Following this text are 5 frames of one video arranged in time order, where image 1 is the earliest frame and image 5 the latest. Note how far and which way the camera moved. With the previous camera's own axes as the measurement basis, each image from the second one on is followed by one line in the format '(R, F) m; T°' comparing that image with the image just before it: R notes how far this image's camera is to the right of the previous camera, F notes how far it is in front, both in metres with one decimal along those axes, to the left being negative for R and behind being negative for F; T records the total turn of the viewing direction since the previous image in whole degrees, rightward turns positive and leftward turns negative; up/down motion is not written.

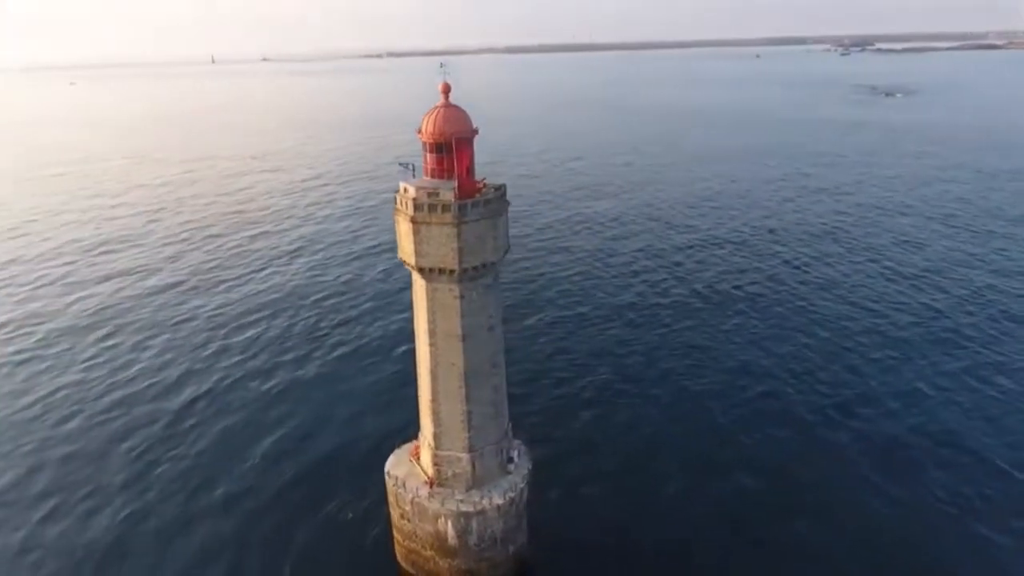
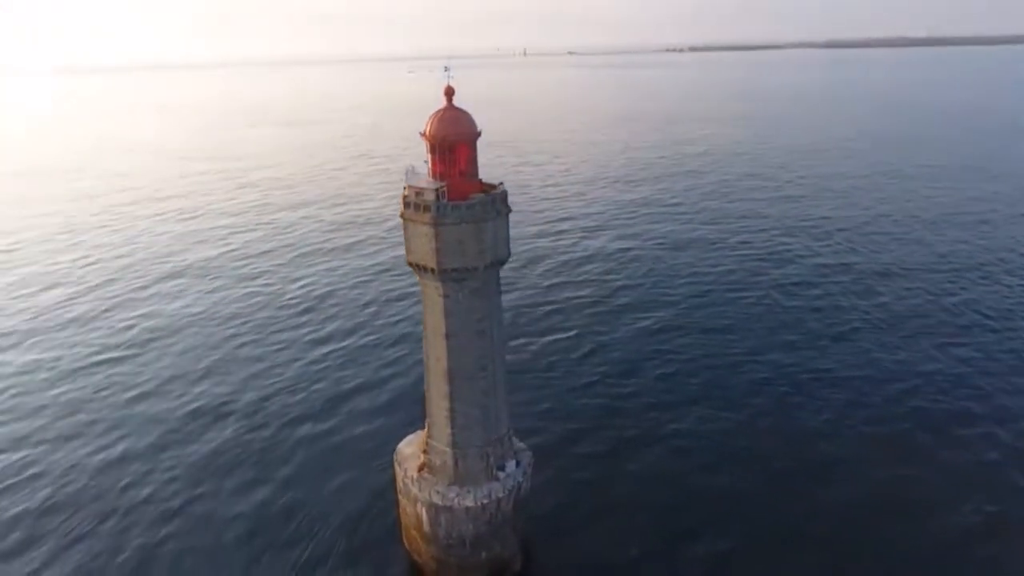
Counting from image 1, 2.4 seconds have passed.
(+6.8, +1.6) m; -22°
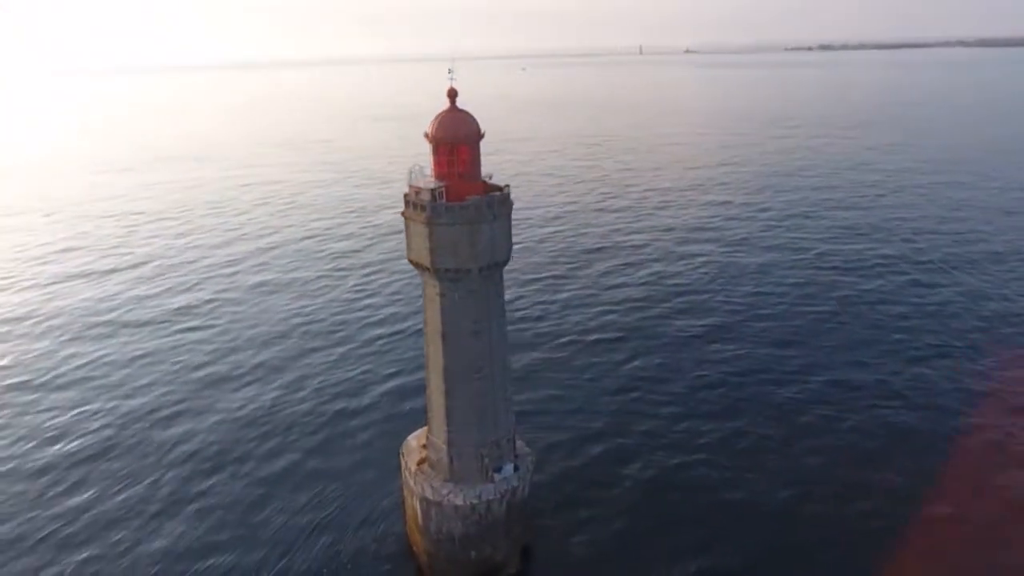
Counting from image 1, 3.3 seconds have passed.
(+2.6, +0.3) m; -8°
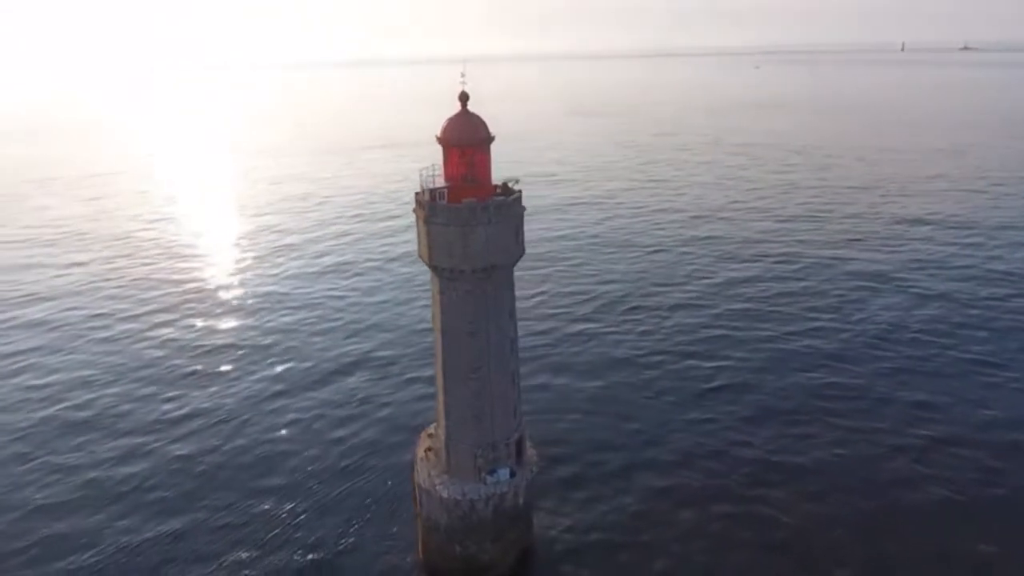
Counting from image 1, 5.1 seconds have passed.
(+4.8, +0.7) m; -16°
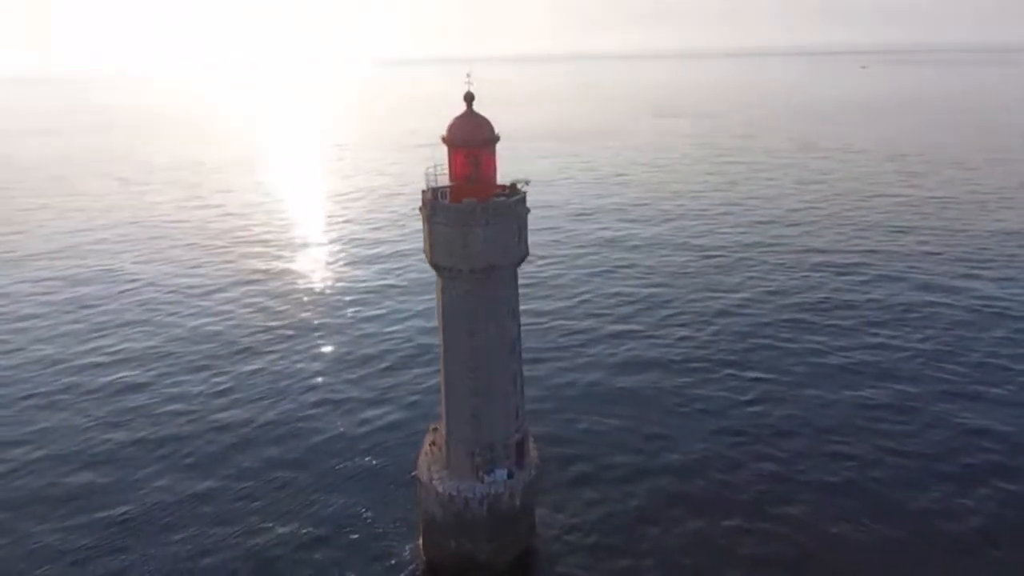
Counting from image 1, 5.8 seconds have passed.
(+1.9, 0.0) m; -6°
